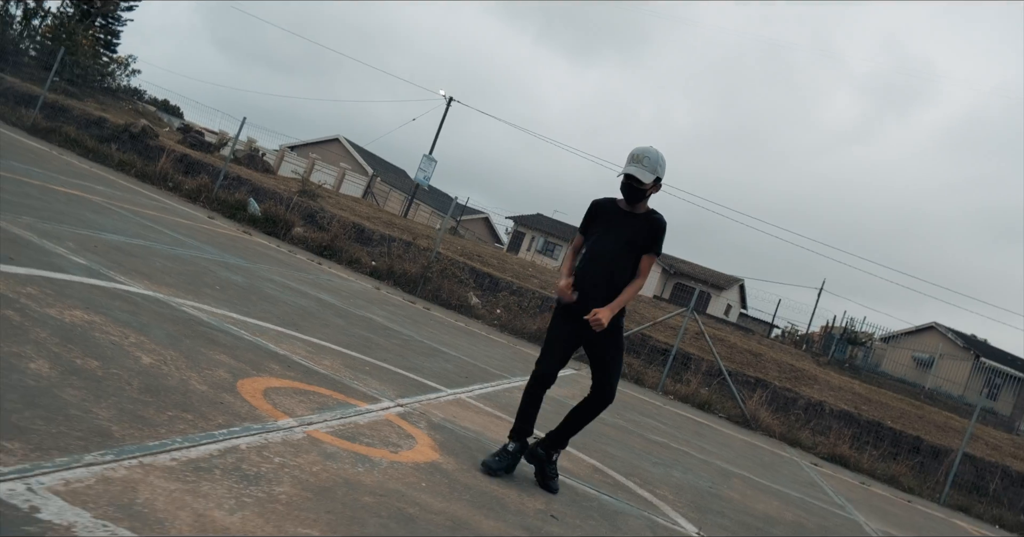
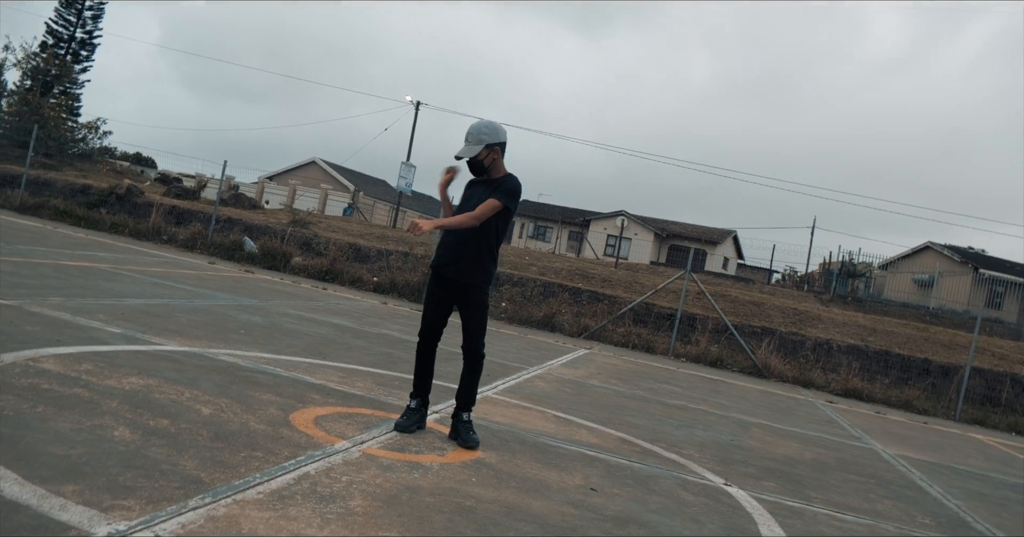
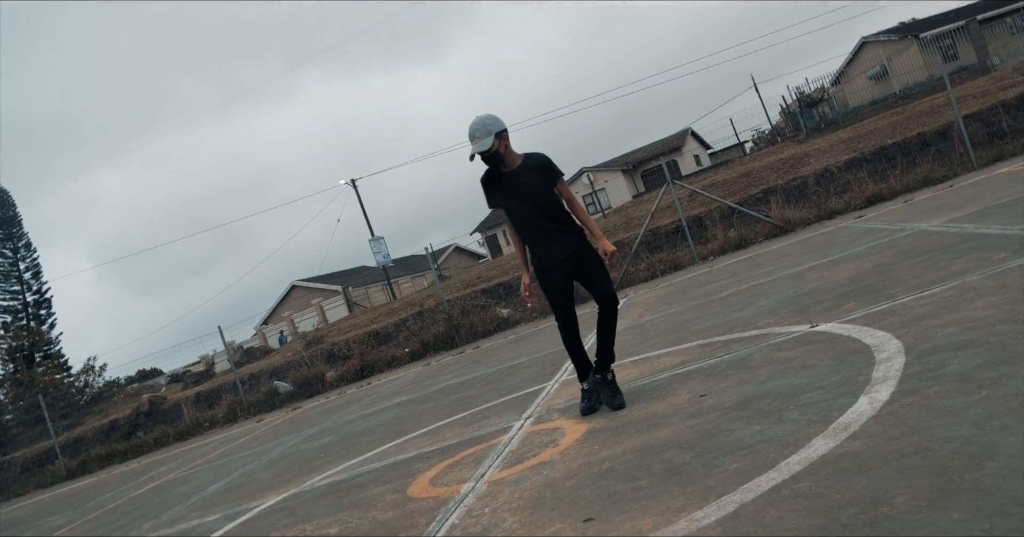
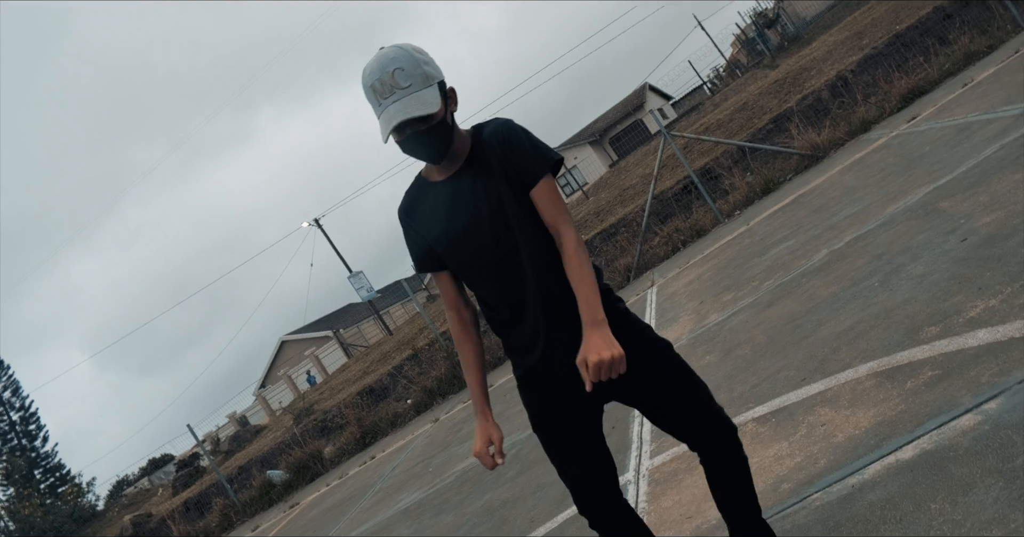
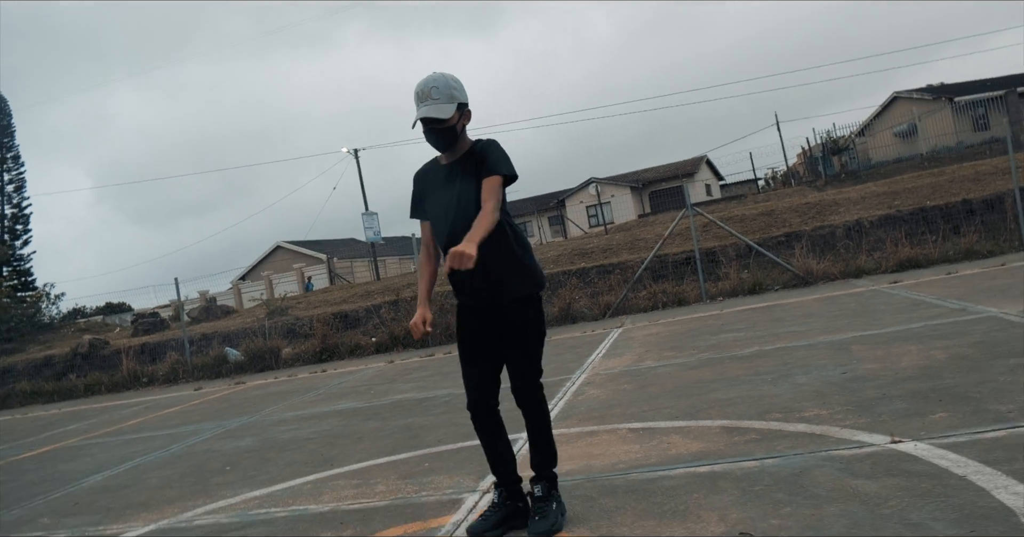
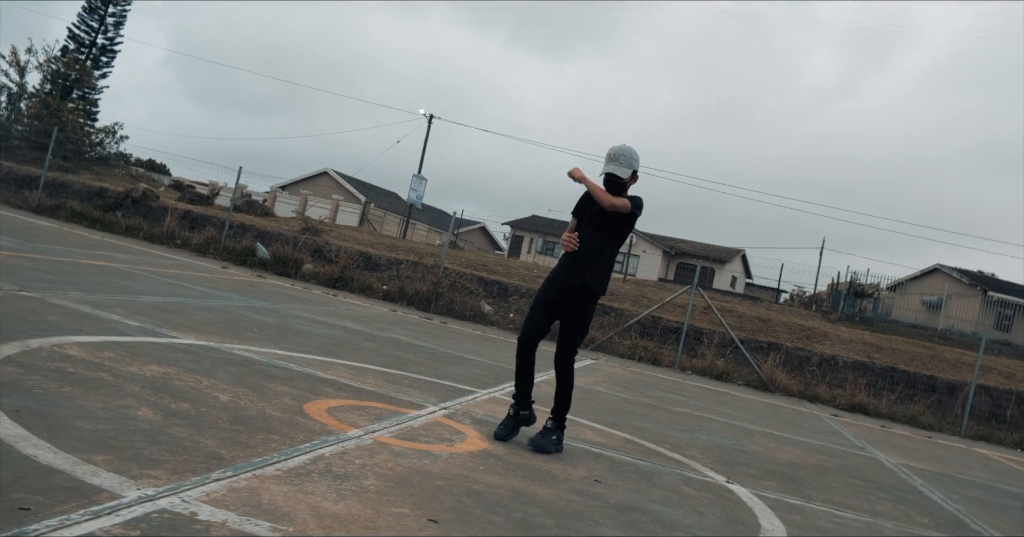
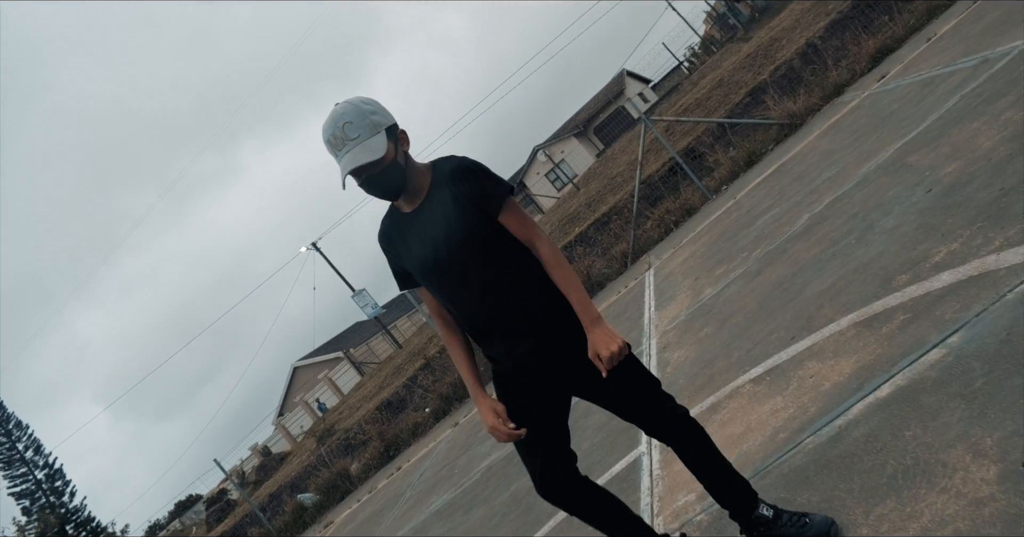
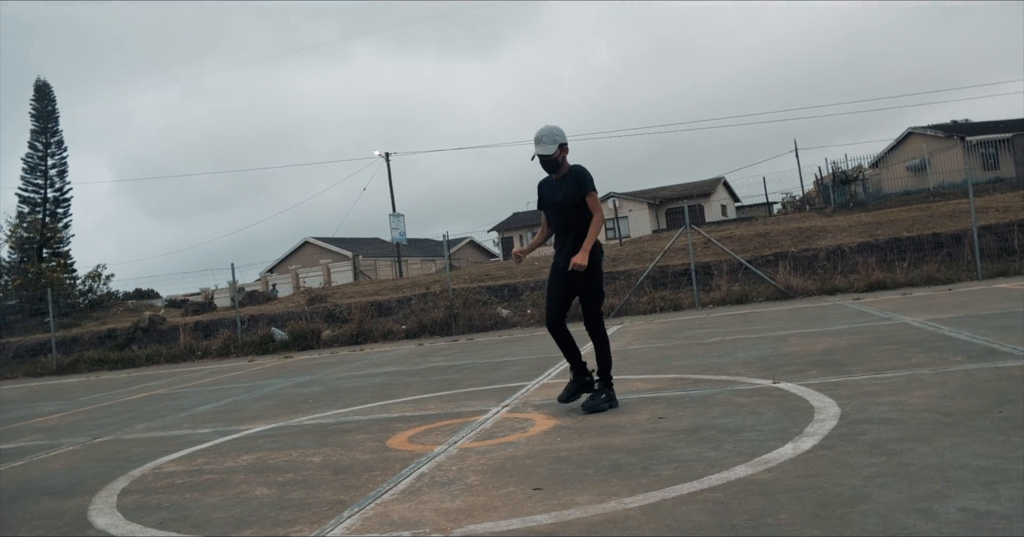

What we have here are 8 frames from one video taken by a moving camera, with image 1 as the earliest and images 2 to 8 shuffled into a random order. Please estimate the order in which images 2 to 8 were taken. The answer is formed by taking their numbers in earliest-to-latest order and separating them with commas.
6, 8, 3, 7, 4, 5, 2
